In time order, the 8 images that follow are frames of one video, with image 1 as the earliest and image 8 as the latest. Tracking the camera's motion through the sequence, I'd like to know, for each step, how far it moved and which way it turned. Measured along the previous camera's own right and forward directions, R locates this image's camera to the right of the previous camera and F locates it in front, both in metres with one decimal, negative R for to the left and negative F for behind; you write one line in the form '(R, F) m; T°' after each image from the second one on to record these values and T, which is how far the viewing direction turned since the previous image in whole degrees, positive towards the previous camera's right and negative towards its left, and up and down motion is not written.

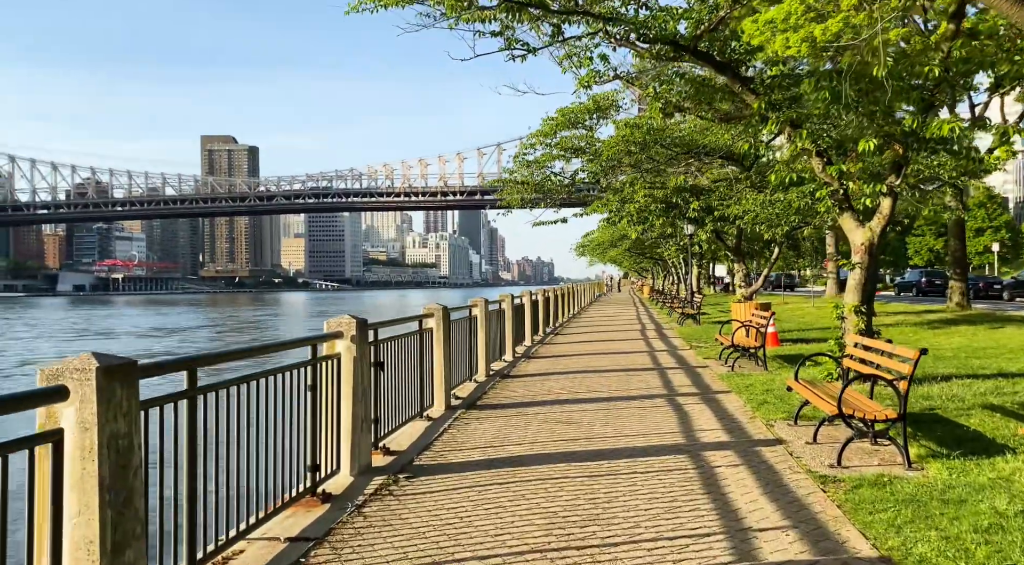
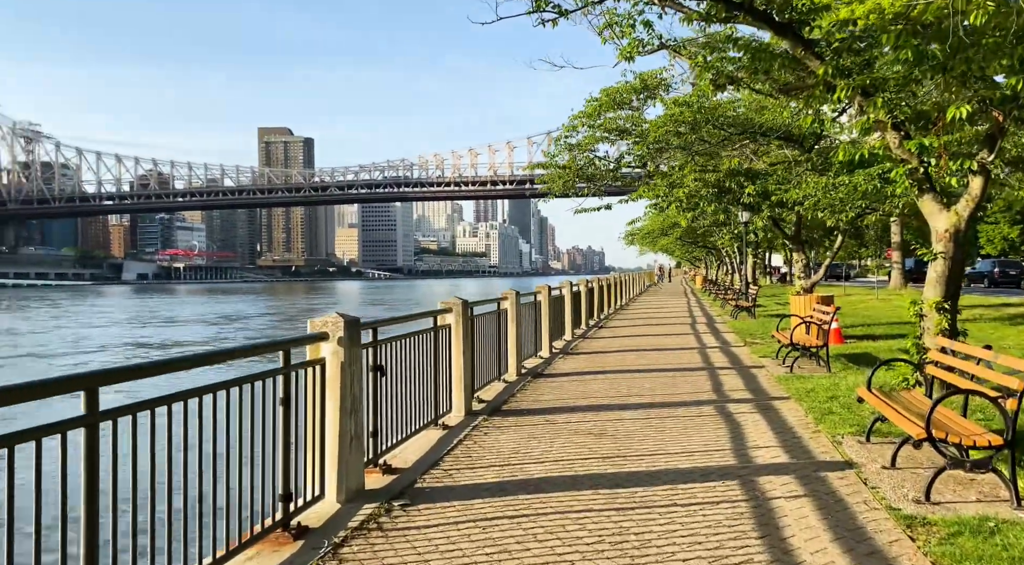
(+0.2, +1.0) m; -3°
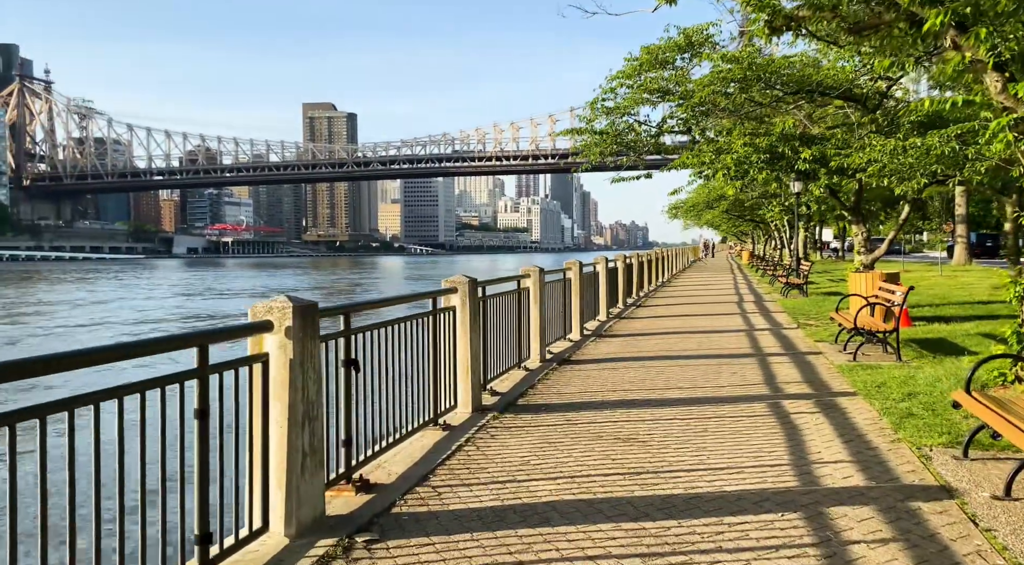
(+0.2, +1.2) m; -3°
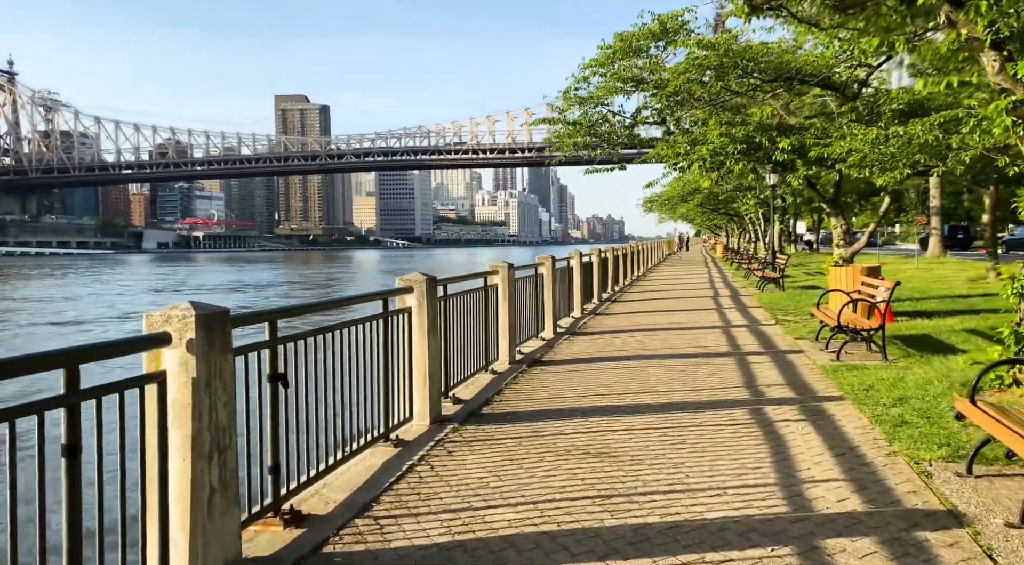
(+0.1, +0.6) m; +2°
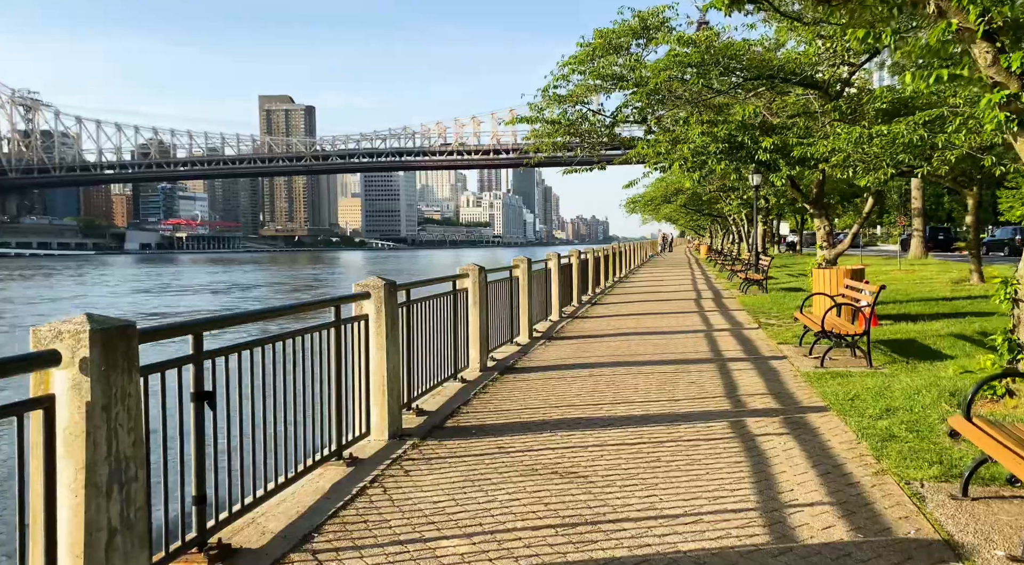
(+0.1, +0.4) m; +1°
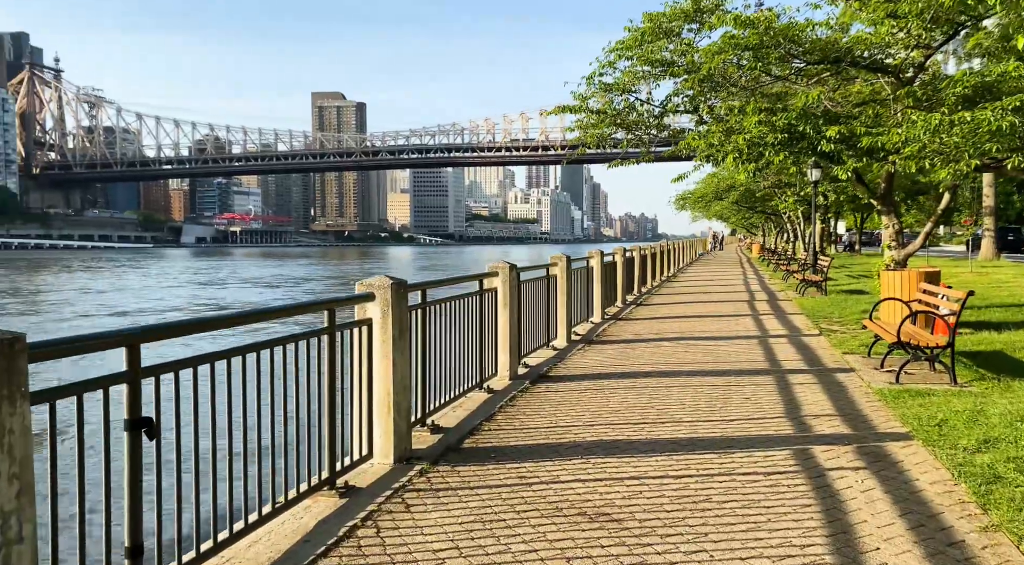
(+0.1, +0.8) m; -3°
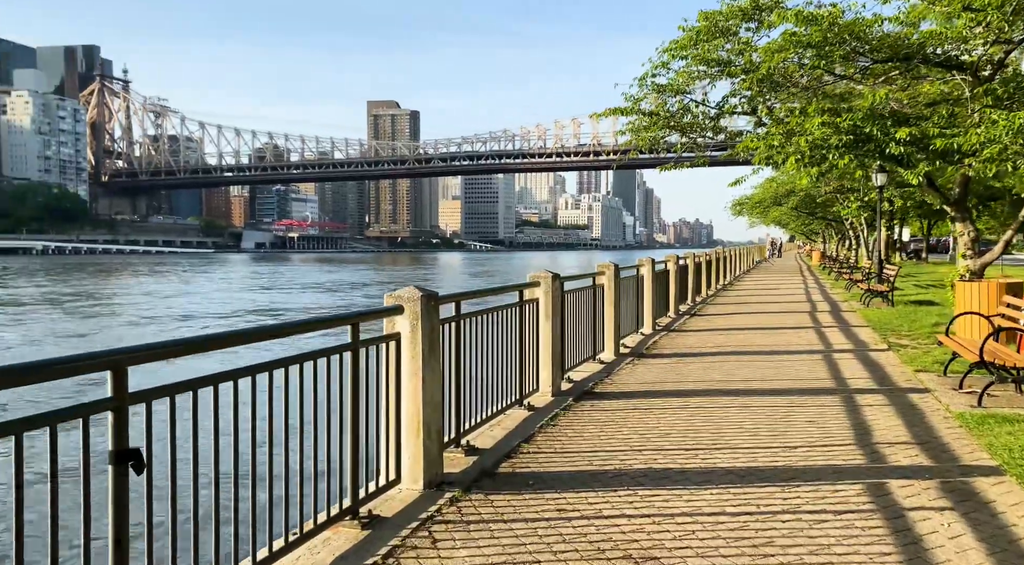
(+0.1, +0.4) m; -4°
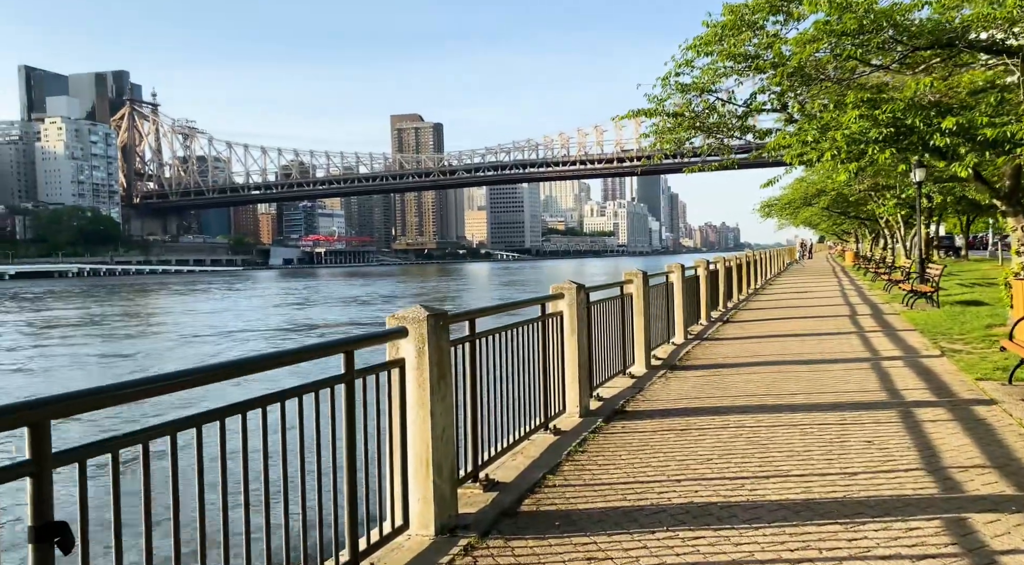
(+0.1, +0.6) m; -2°
